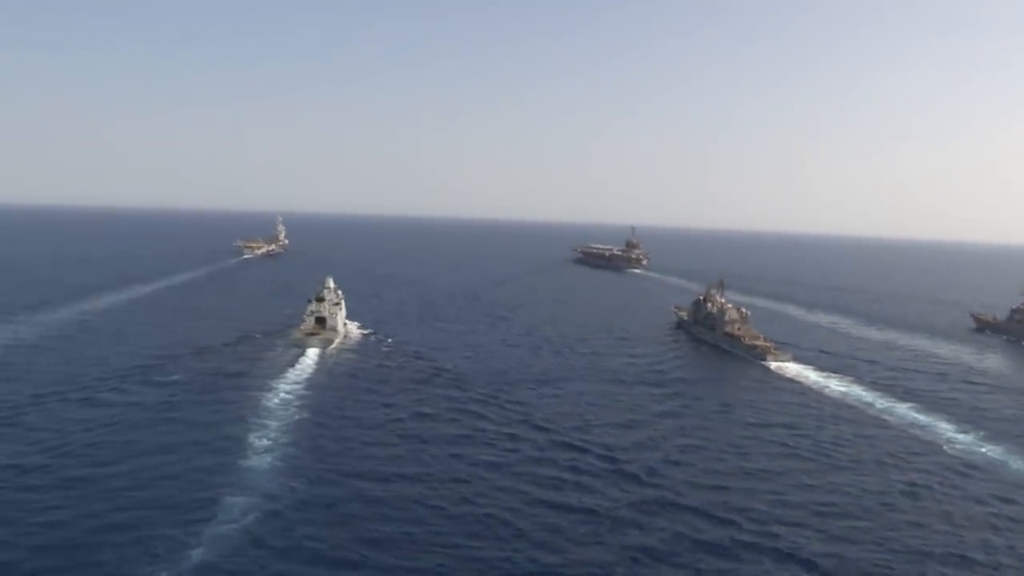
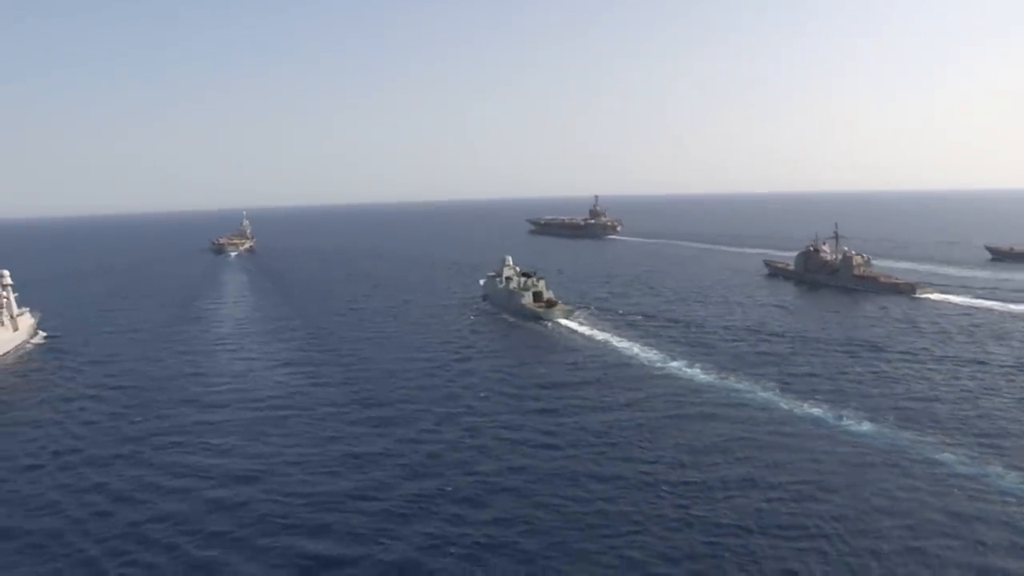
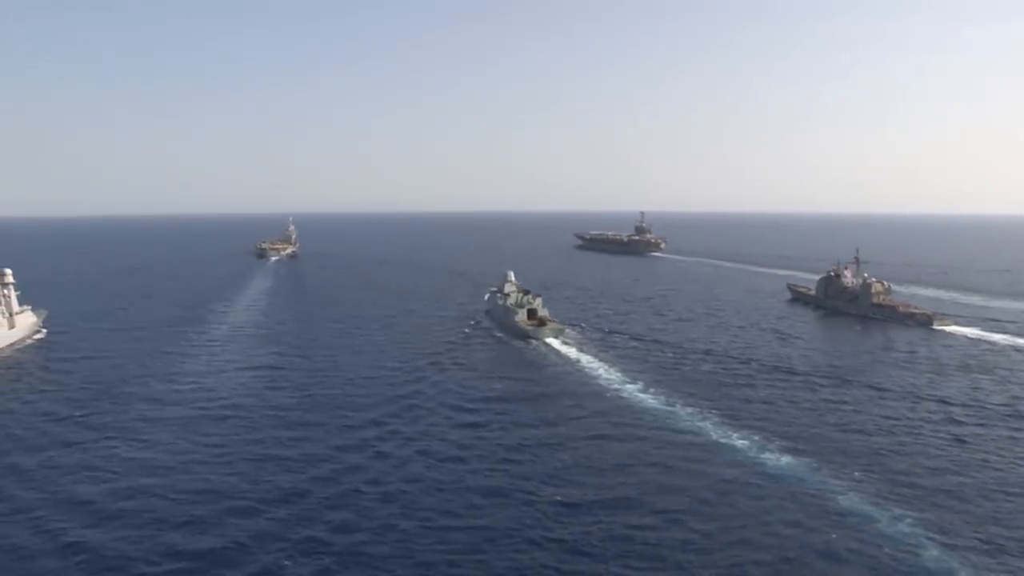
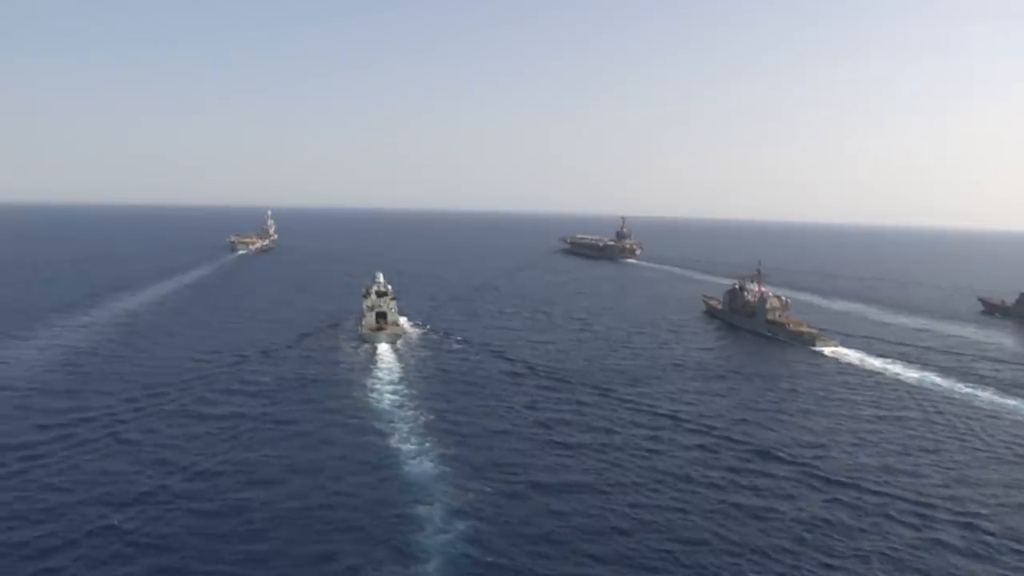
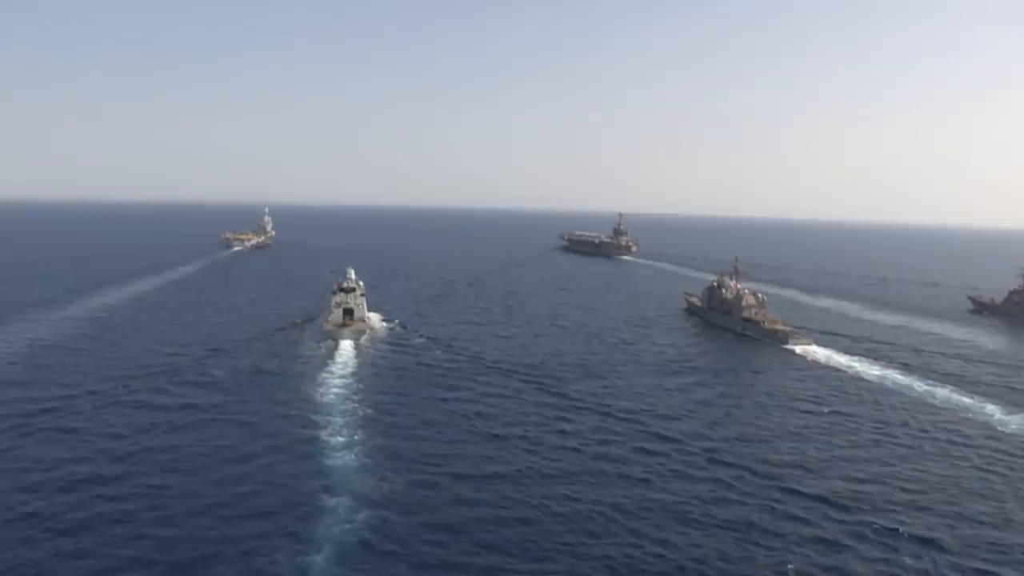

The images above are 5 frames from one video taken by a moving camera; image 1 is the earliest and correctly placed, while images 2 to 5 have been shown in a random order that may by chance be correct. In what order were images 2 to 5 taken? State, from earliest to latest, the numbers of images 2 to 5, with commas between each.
5, 4, 3, 2
